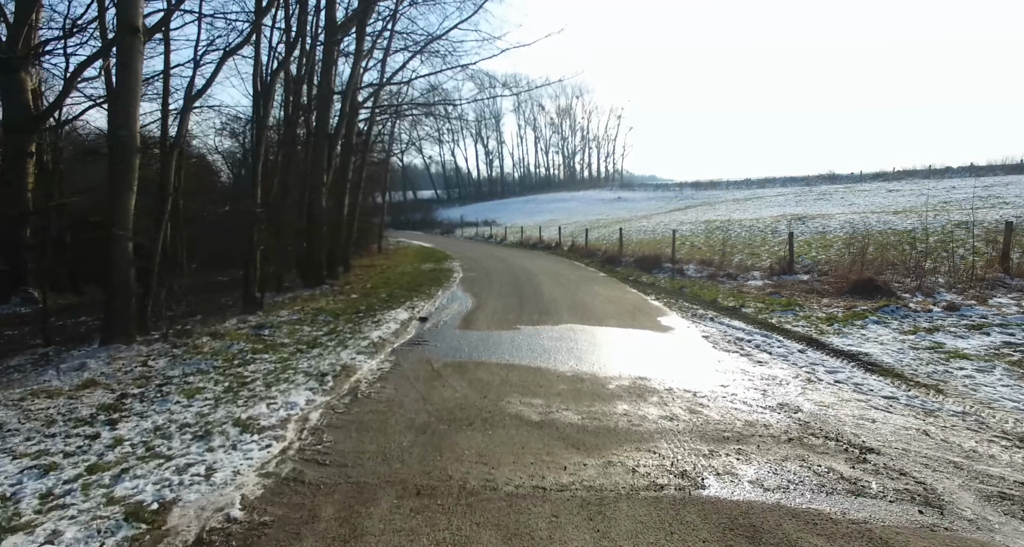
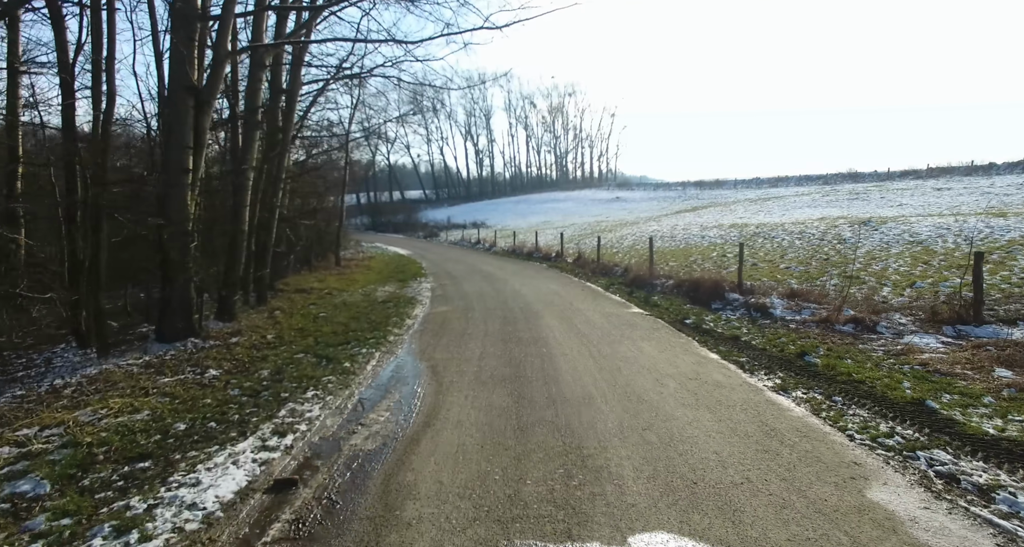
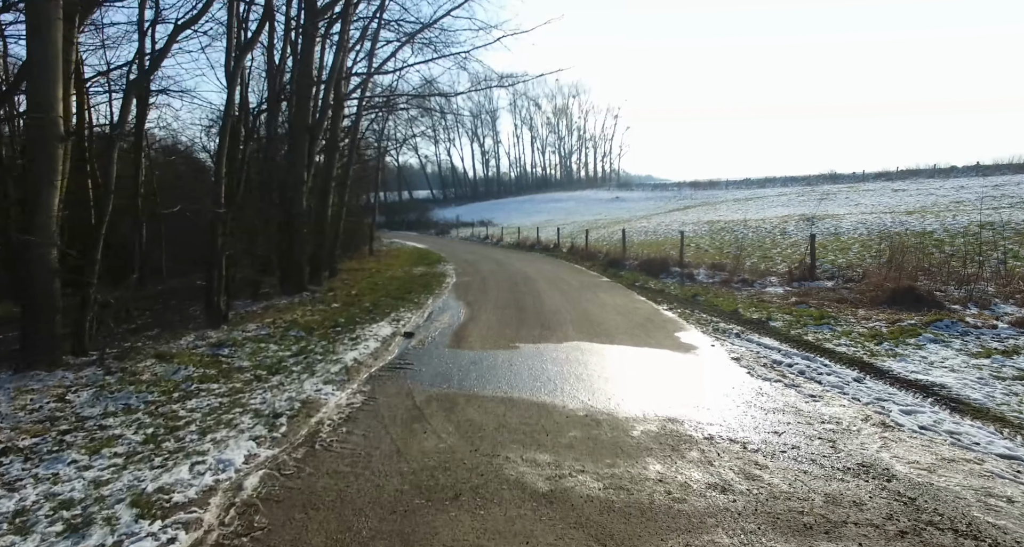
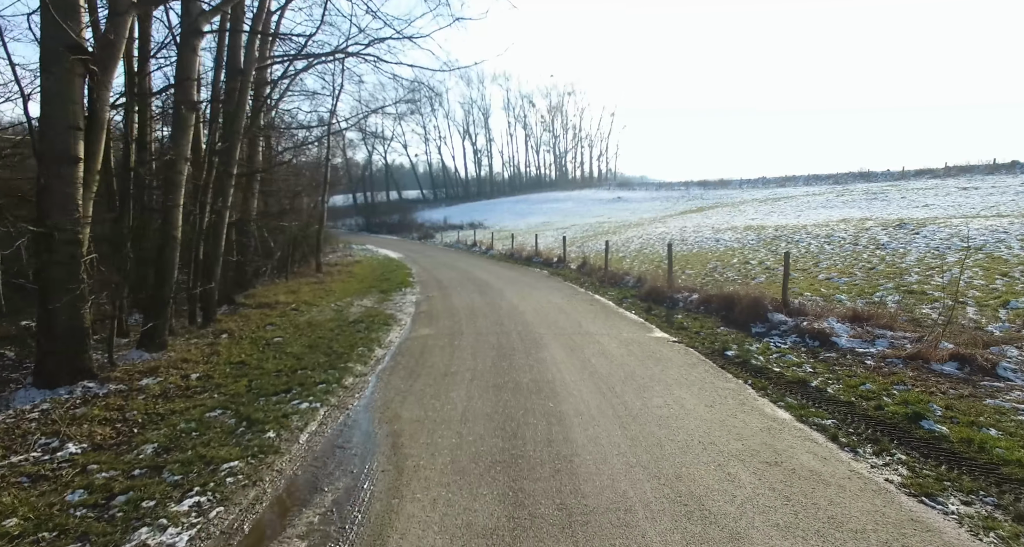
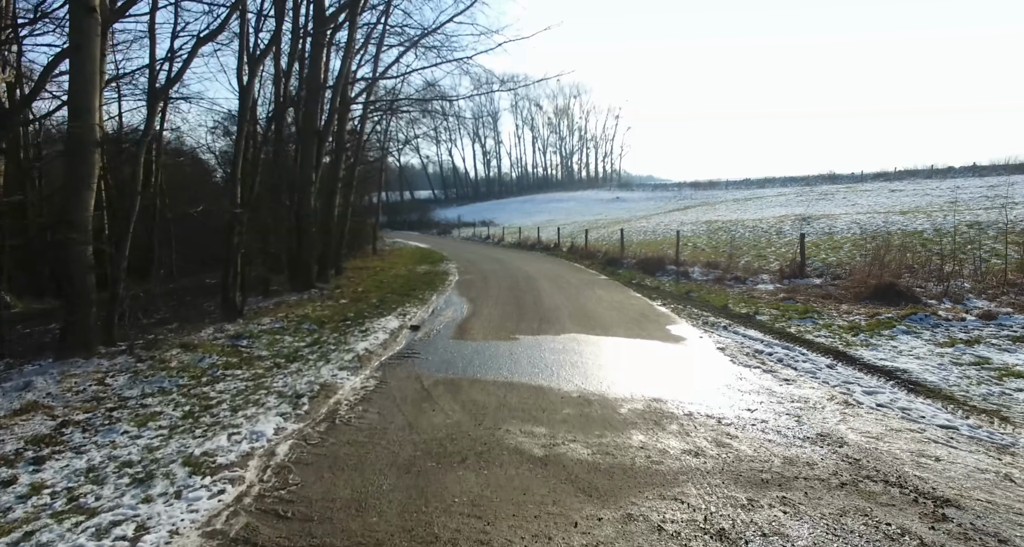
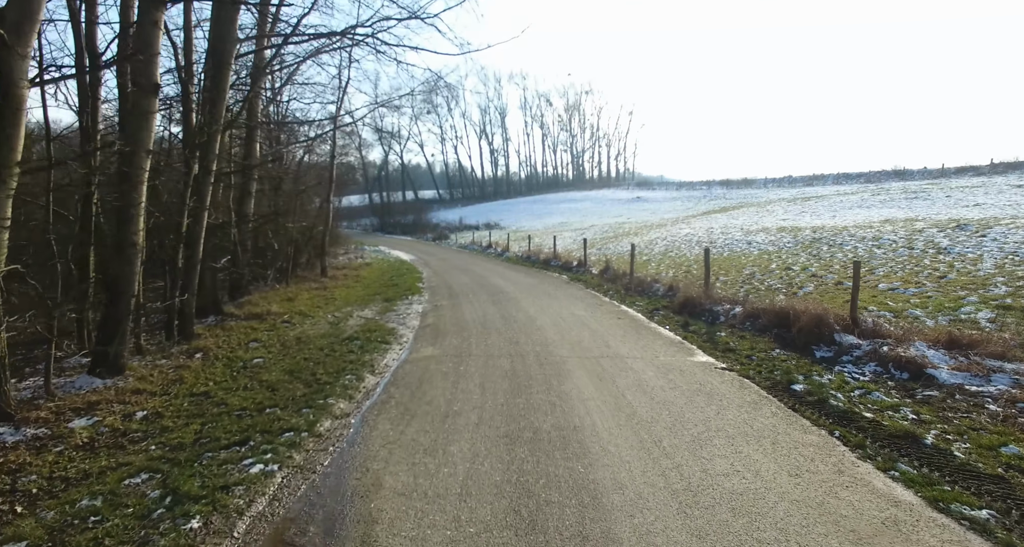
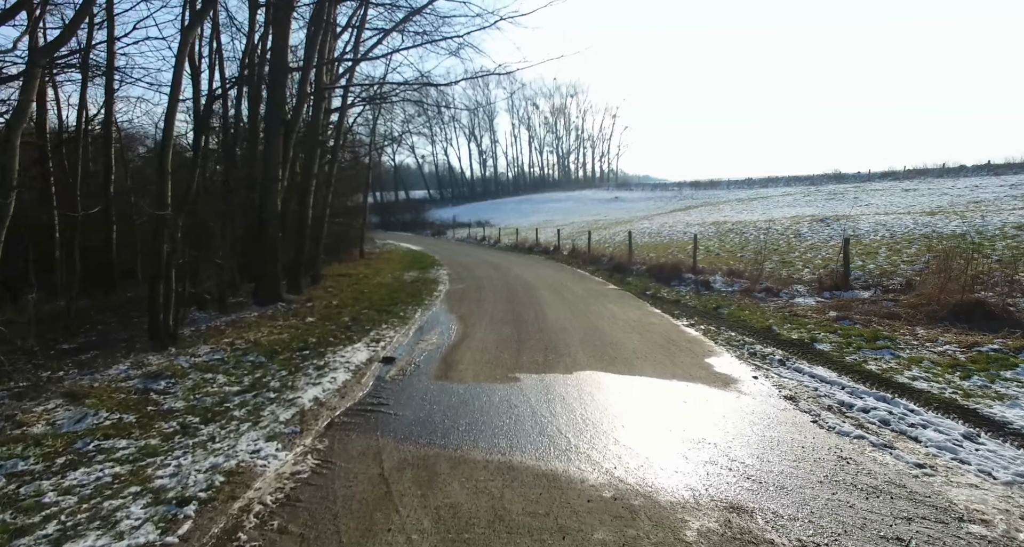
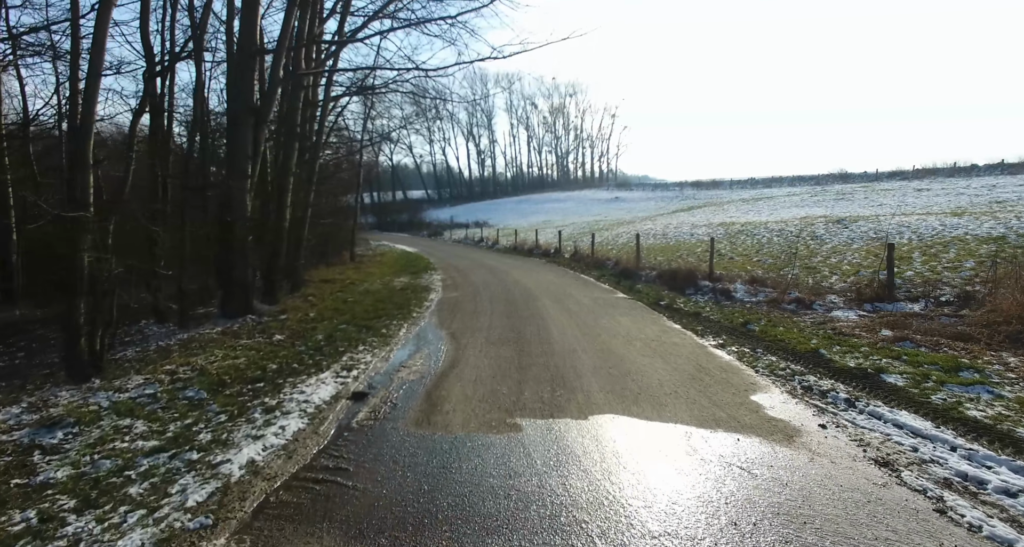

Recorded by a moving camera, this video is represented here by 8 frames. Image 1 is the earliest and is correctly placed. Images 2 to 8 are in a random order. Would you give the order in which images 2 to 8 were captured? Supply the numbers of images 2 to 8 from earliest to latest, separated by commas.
5, 3, 7, 8, 2, 4, 6
